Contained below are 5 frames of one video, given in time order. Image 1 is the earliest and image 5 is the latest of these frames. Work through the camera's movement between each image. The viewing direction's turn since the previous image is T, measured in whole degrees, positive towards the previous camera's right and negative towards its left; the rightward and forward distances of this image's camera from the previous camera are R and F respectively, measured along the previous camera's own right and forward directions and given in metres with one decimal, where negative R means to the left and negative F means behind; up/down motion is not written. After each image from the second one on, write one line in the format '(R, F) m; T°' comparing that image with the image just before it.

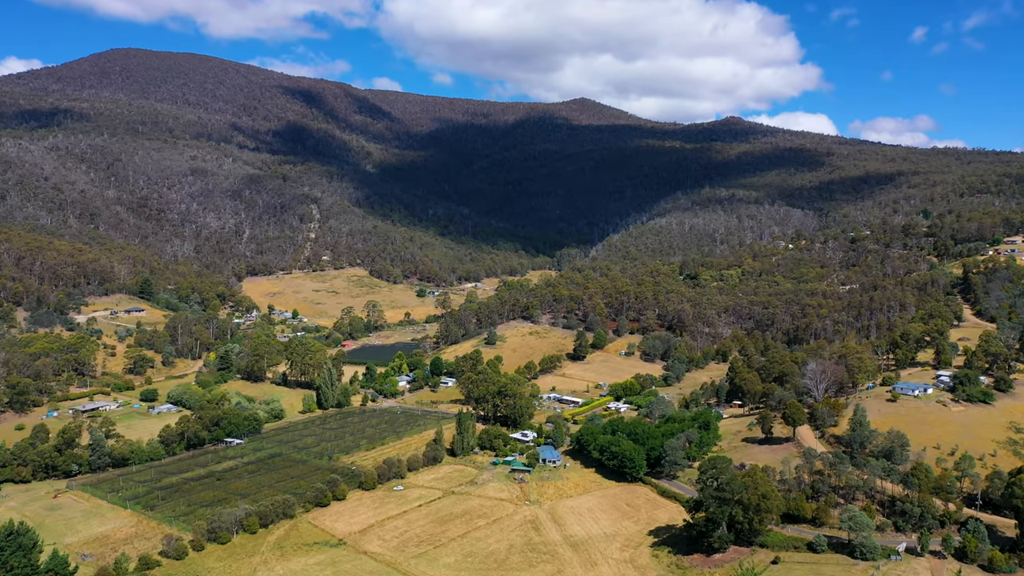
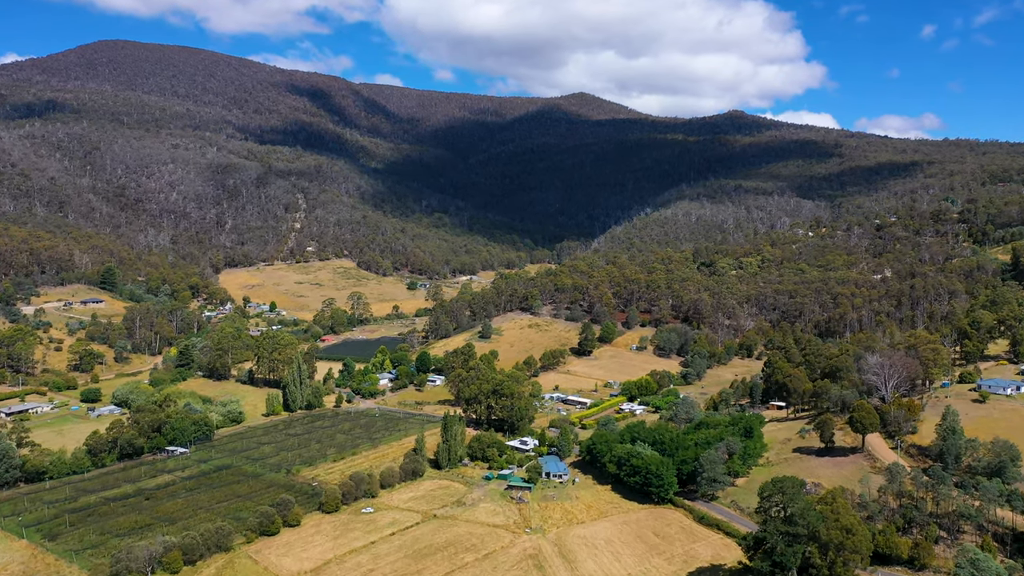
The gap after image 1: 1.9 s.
(+0.1, +11.9) m; 0°
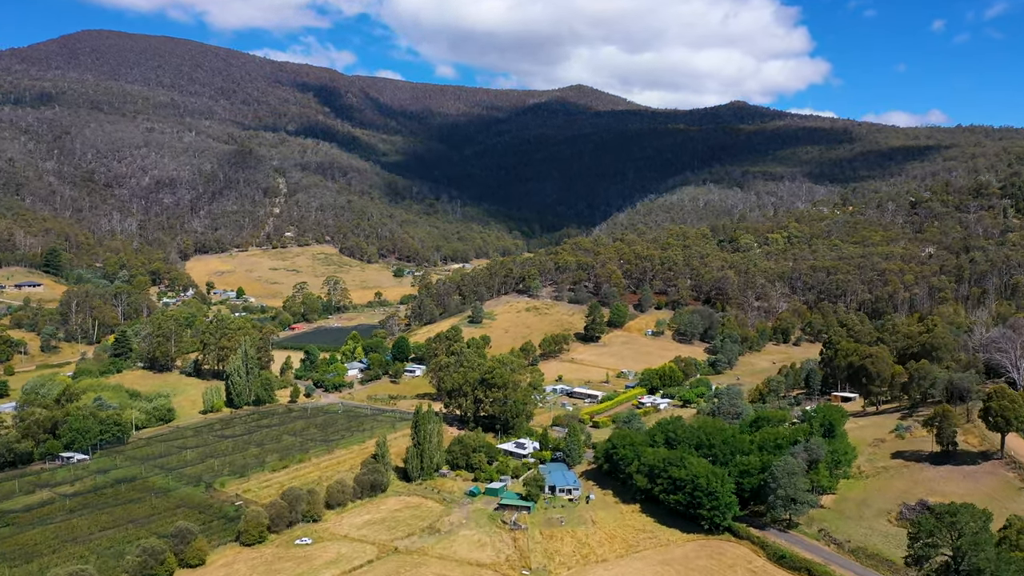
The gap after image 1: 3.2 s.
(+0.2, +13.8) m; 0°
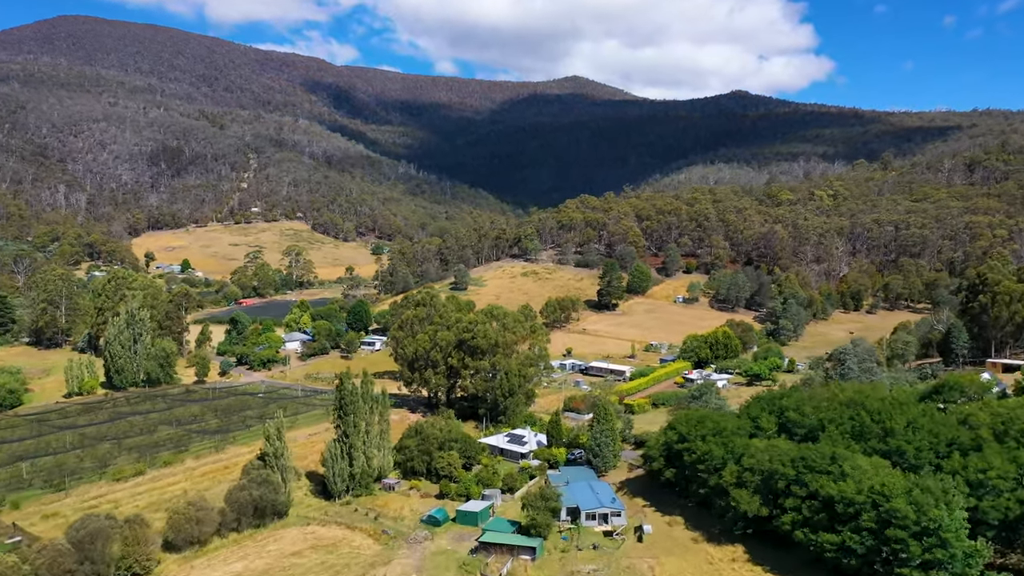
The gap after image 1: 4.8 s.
(+0.1, +17.5) m; 0°
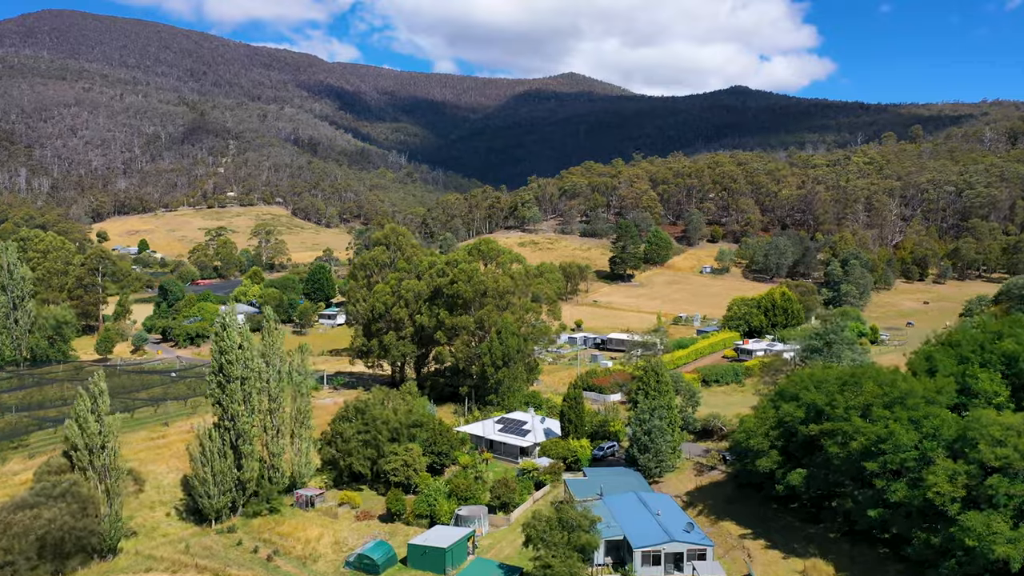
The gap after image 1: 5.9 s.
(0.0, +10.3) m; 0°
